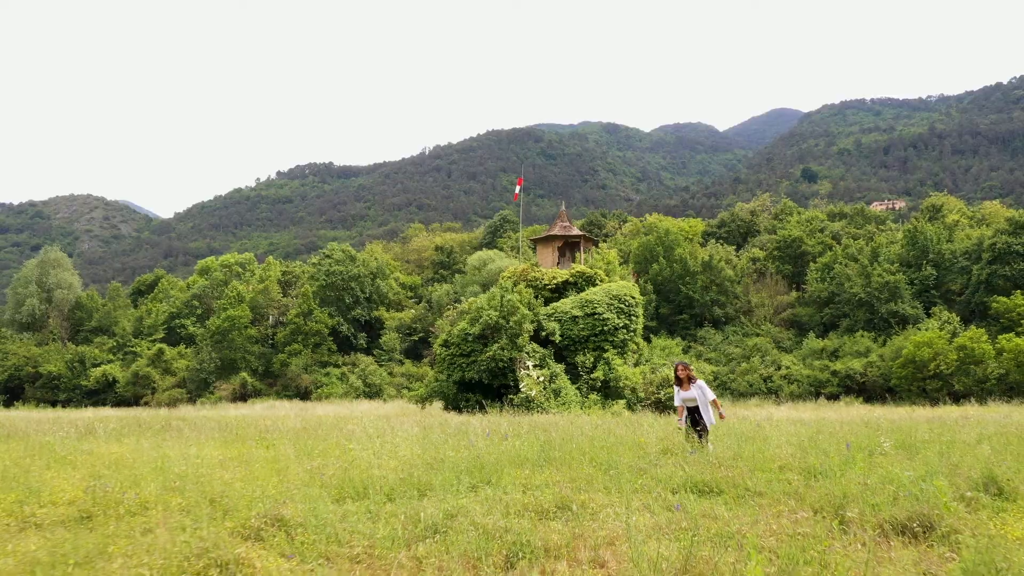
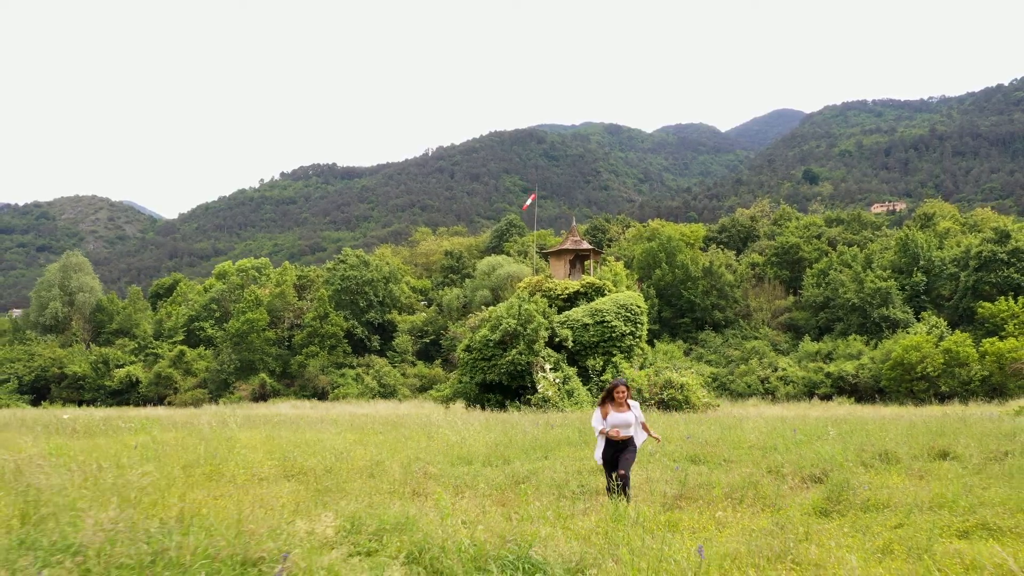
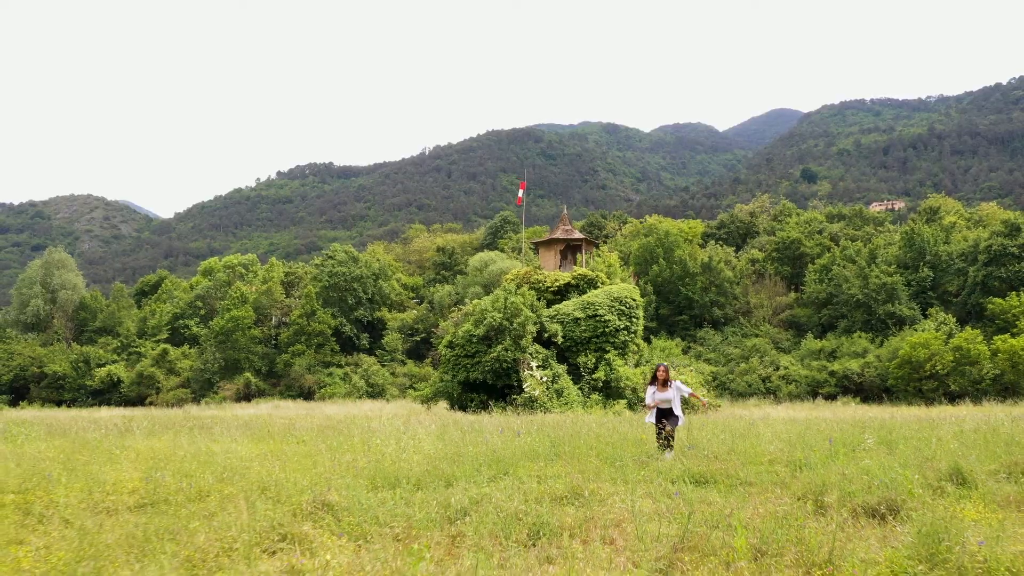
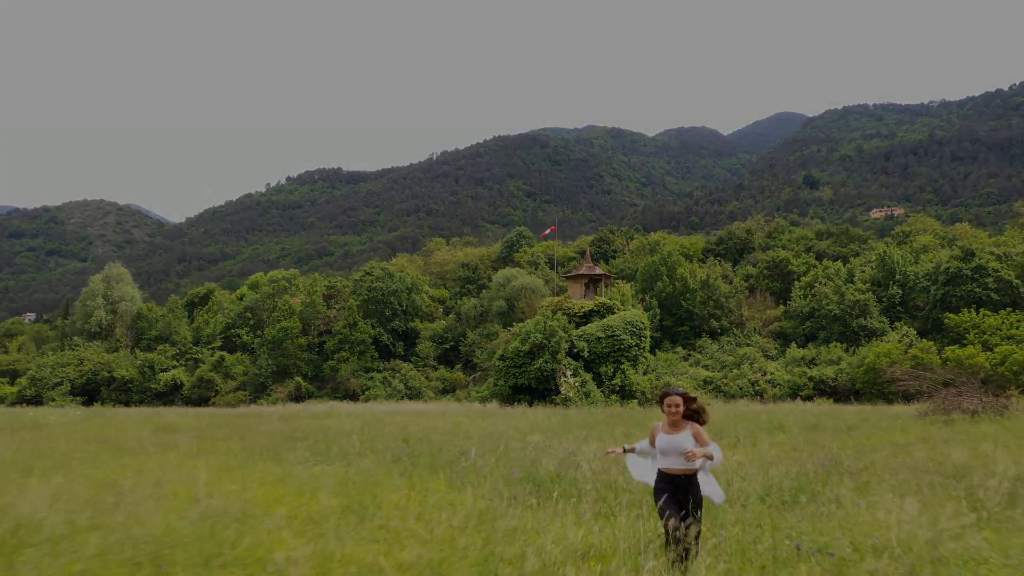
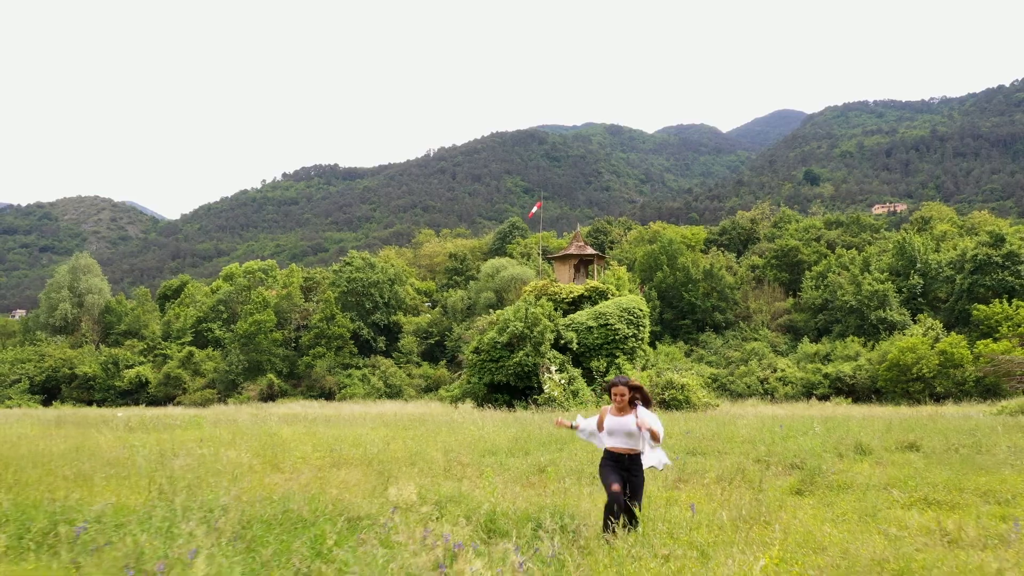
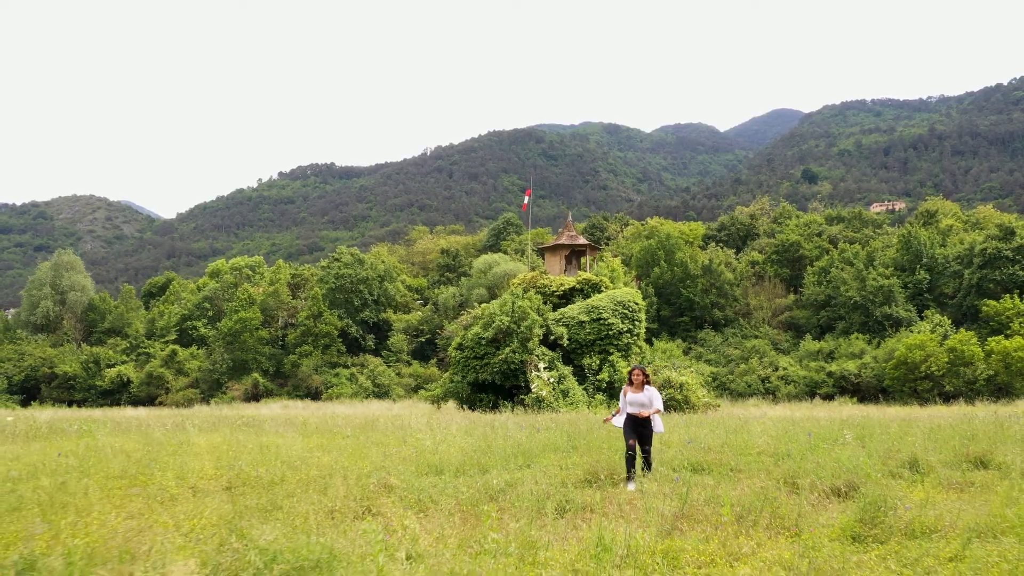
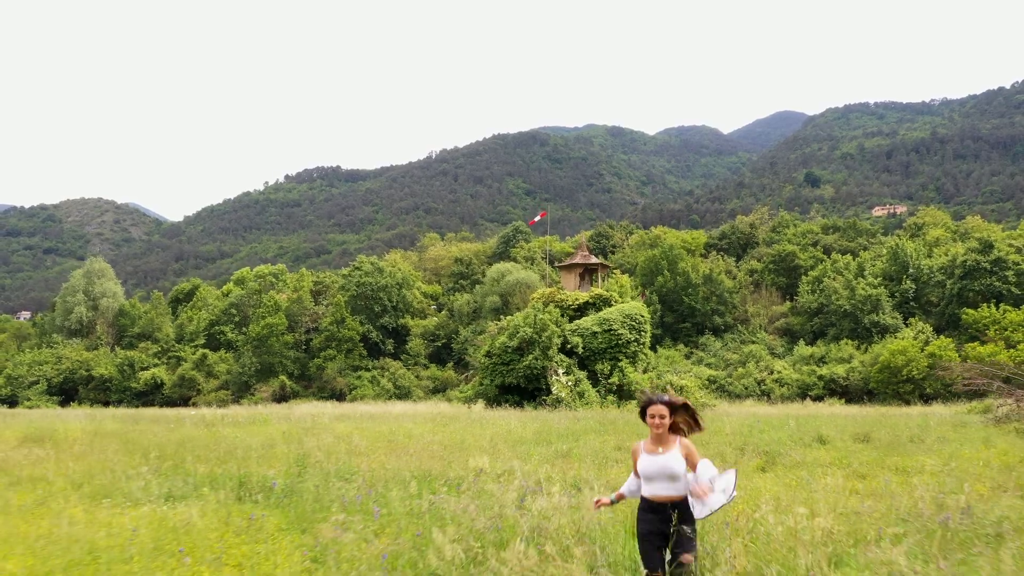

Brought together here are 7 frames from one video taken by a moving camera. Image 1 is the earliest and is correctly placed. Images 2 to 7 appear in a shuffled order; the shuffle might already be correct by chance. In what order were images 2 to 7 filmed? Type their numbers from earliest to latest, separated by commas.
3, 6, 2, 5, 7, 4
